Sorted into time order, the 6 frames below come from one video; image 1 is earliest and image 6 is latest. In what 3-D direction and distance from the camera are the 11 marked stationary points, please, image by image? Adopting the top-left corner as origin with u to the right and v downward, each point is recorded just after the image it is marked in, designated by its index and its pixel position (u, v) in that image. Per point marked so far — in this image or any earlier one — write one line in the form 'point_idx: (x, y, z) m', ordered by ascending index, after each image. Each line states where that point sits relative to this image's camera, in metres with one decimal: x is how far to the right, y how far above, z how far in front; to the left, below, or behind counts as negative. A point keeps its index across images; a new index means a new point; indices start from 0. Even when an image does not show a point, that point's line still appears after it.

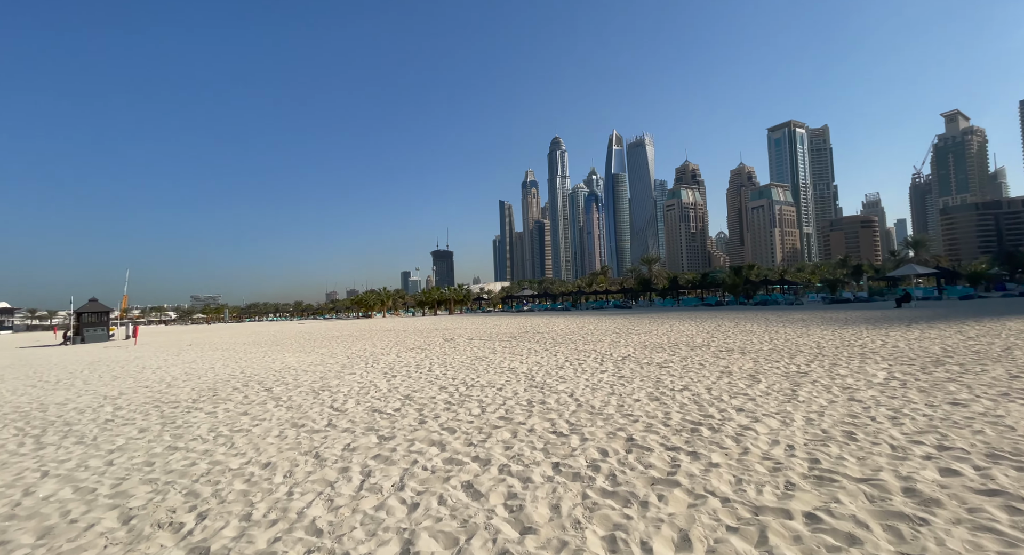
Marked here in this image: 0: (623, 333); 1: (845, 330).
0: (+4.2, -2.1, +19.0) m
1: (+13.1, -1.9, +19.8) m
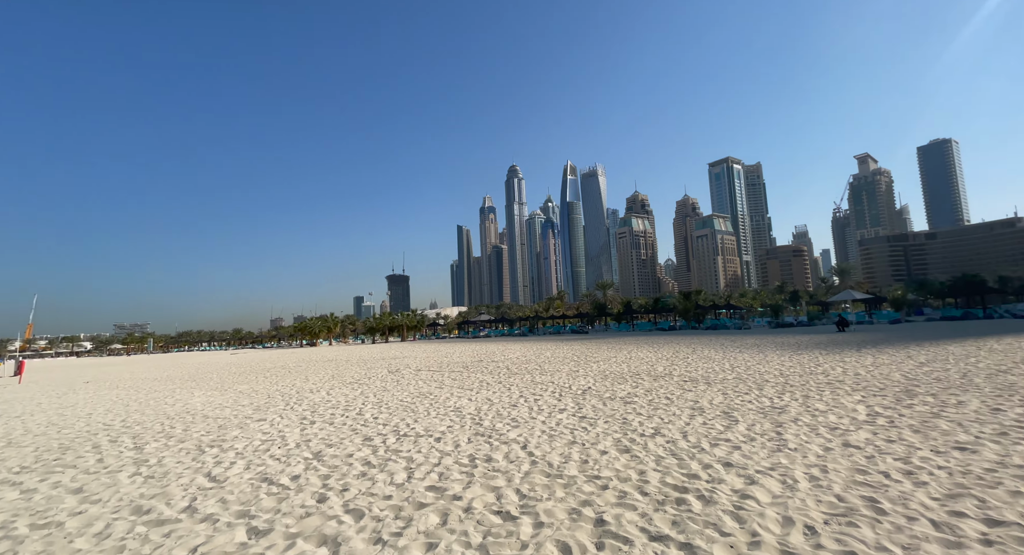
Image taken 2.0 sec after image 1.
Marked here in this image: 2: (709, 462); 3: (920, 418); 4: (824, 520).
0: (+2.6, -3.1, +18.0) m
1: (+11.4, -3.0, +19.4) m
2: (+3.1, -2.8, +7.5) m
3: (+9.1, -3.0, +11.0) m
4: (+3.7, -2.9, +5.7) m
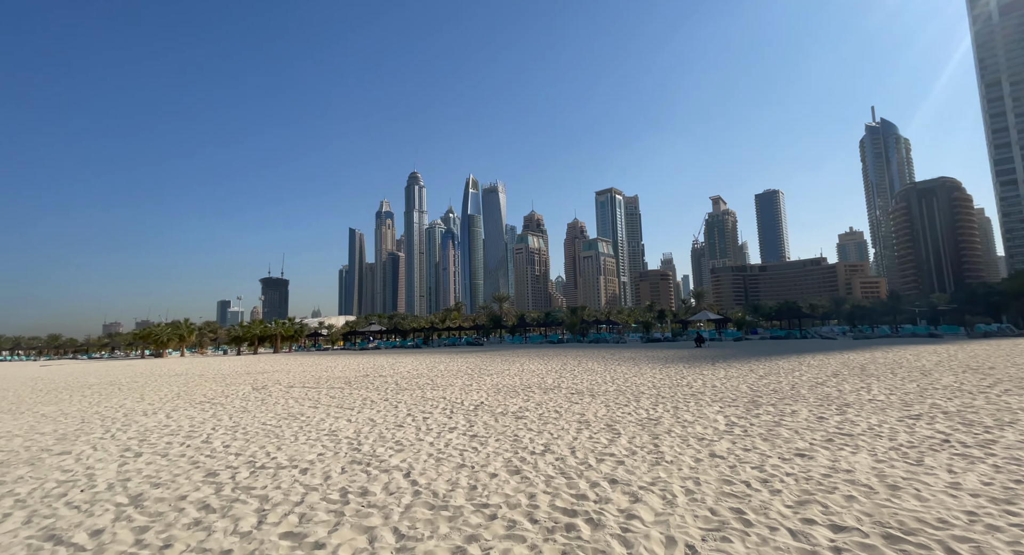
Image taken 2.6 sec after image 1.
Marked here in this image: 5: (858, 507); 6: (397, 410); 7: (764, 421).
0: (-1.4, -3.5, +17.5) m
1: (+6.9, -3.9, +20.8) m
2: (+1.3, -3.1, +7.4) m
3: (+6.4, -3.7, +12.1) m
4: (+2.3, -3.1, +5.8) m
5: (+5.7, -3.8, +8.0) m
6: (-2.4, -2.8, +10.2) m
7: (+6.7, -3.7, +12.6) m
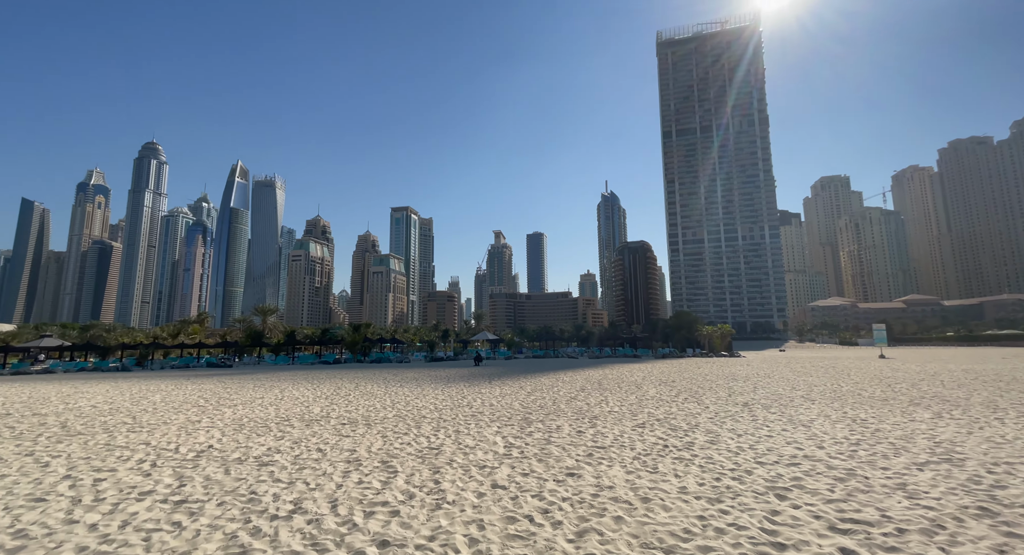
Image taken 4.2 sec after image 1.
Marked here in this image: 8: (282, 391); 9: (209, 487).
0: (-8.6, -3.6, +13.6) m
1: (-2.5, -4.7, +20.1) m
2: (-1.8, -3.2, +5.6) m
3: (+0.8, -4.2, +12.0) m
4: (-0.2, -3.2, +4.6) m
5: (+1.9, -4.2, +8.0) m
6: (-6.3, -2.7, +6.6) m
7: (+0.8, -4.3, +12.6) m
8: (-8.3, -4.2, +17.4) m
9: (-4.2, -2.9, +6.6) m
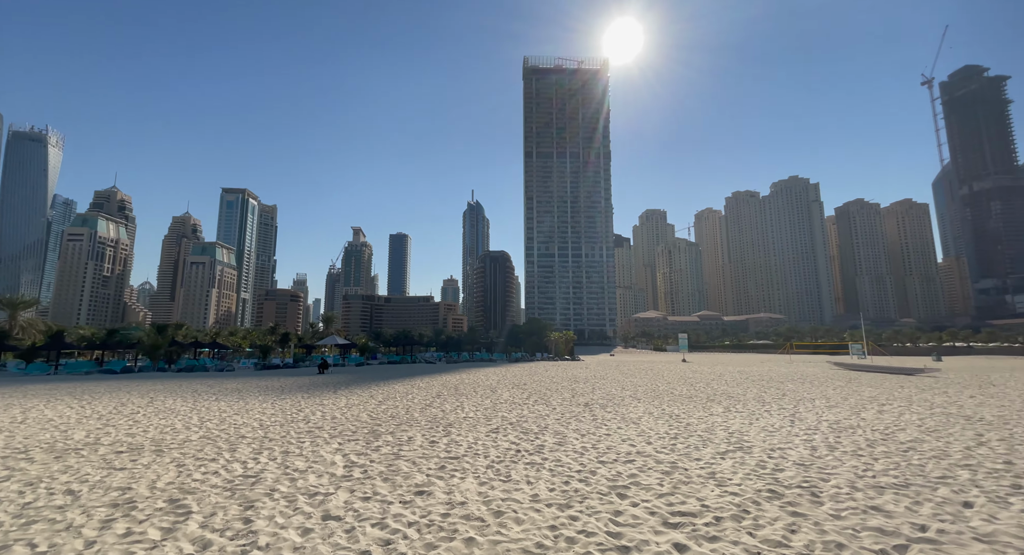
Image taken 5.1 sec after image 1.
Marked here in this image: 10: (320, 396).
0: (-12.1, -3.1, +9.6) m
1: (-8.2, -4.5, +17.5) m
2: (-3.3, -2.9, +3.9) m
3: (-2.7, -4.2, +10.7) m
4: (-1.5, -3.1, +3.4) m
5: (-0.5, -4.2, +7.2) m
6: (-7.9, -2.2, +3.6) m
7: (-2.9, -4.2, +11.3) m
8: (-13.0, -3.7, +13.3) m
9: (-5.9, -2.6, +4.2) m
10: (-7.4, -4.8, +19.2) m
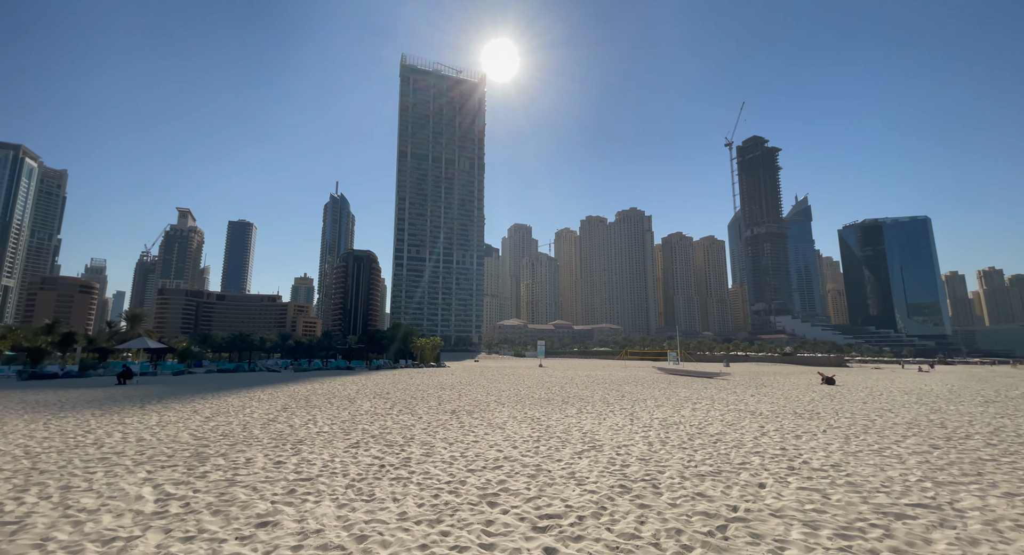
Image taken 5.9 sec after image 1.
0: (-14.0, -2.5, +5.2) m
1: (-12.4, -4.1, +13.8) m
2: (-3.9, -2.6, +2.1) m
3: (-5.3, -3.9, +8.8) m
4: (-2.0, -2.8, +2.1) m
5: (-2.1, -4.0, +6.0) m
6: (-8.2, -1.7, +0.6) m
7: (-5.6, -4.0, +9.3) m
8: (-15.8, -3.1, +8.5) m
9: (-6.4, -2.1, +1.7) m
10: (-12.1, -4.4, +15.6) m
